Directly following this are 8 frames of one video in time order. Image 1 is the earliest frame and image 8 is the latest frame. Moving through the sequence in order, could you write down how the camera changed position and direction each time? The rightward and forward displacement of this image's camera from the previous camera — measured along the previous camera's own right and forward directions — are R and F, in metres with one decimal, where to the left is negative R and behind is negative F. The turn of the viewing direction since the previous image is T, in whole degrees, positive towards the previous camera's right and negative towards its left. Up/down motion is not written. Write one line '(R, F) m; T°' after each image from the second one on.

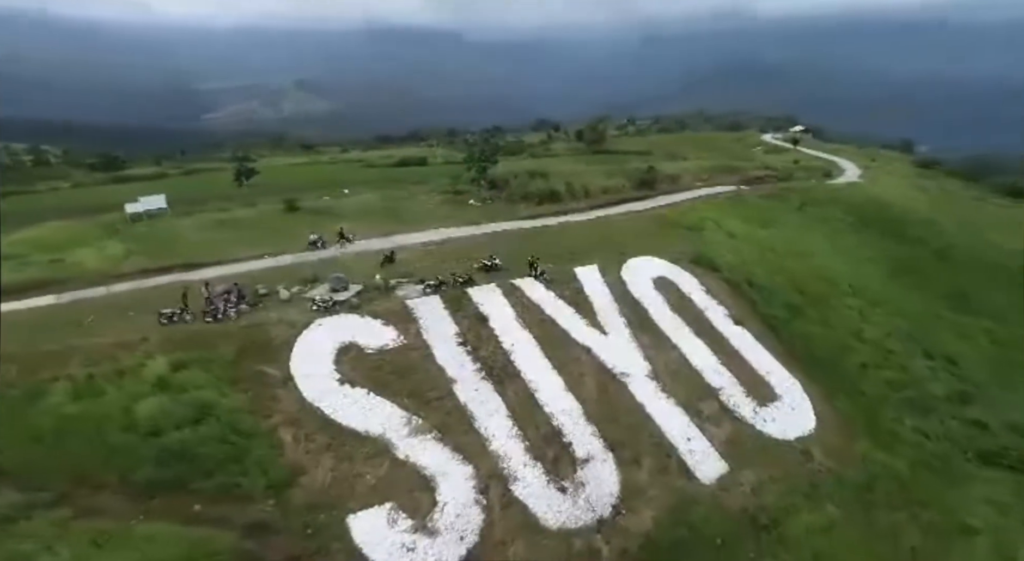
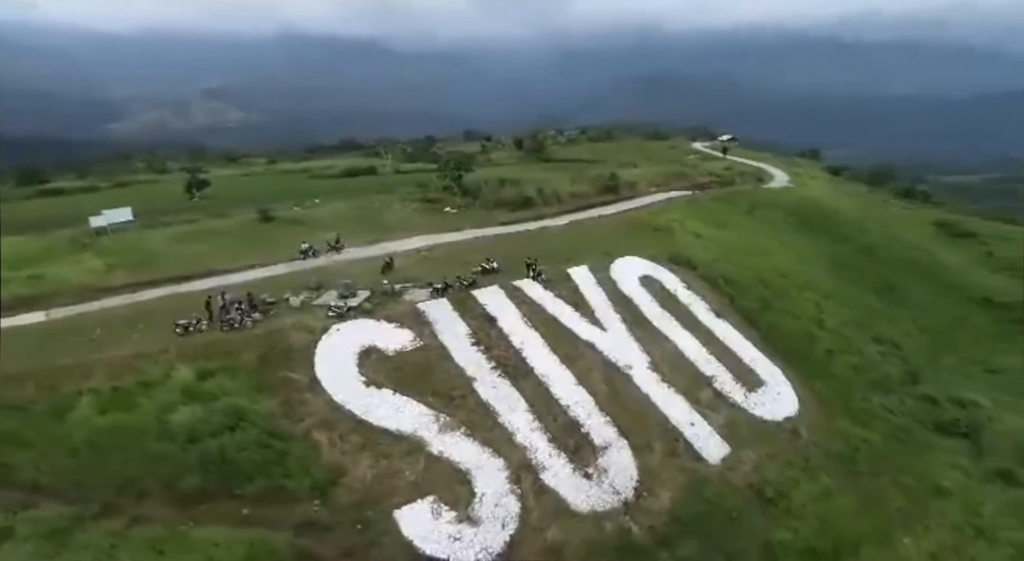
(-3.2, -0.9) m; +6°
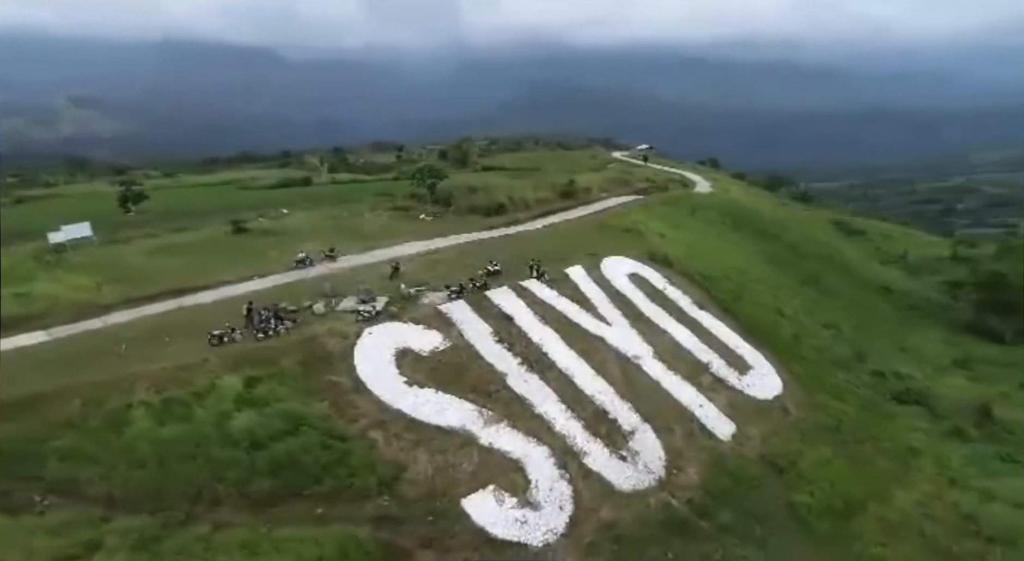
(-4.6, -0.8) m; +7°
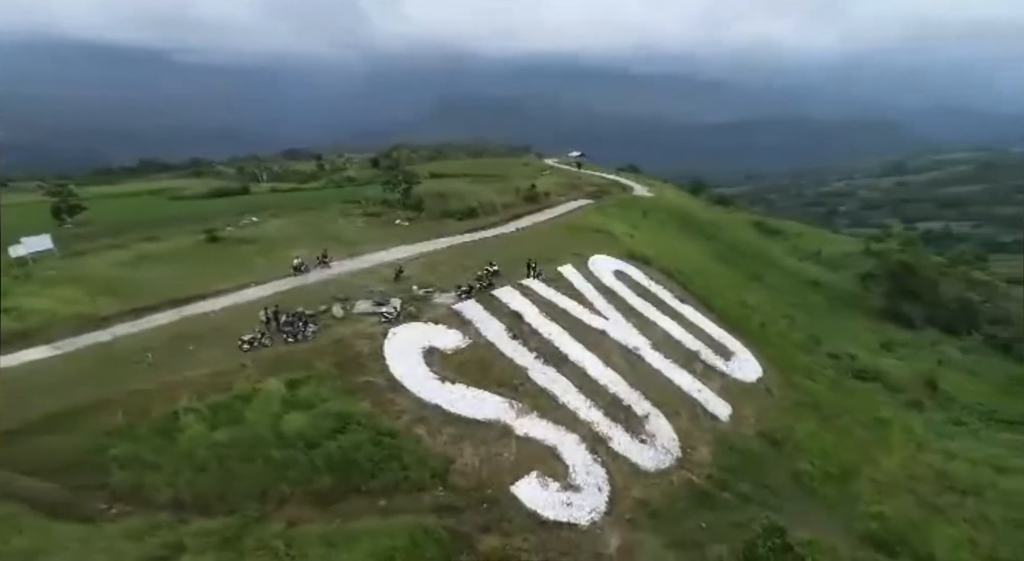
(-3.9, -0.8) m; +6°
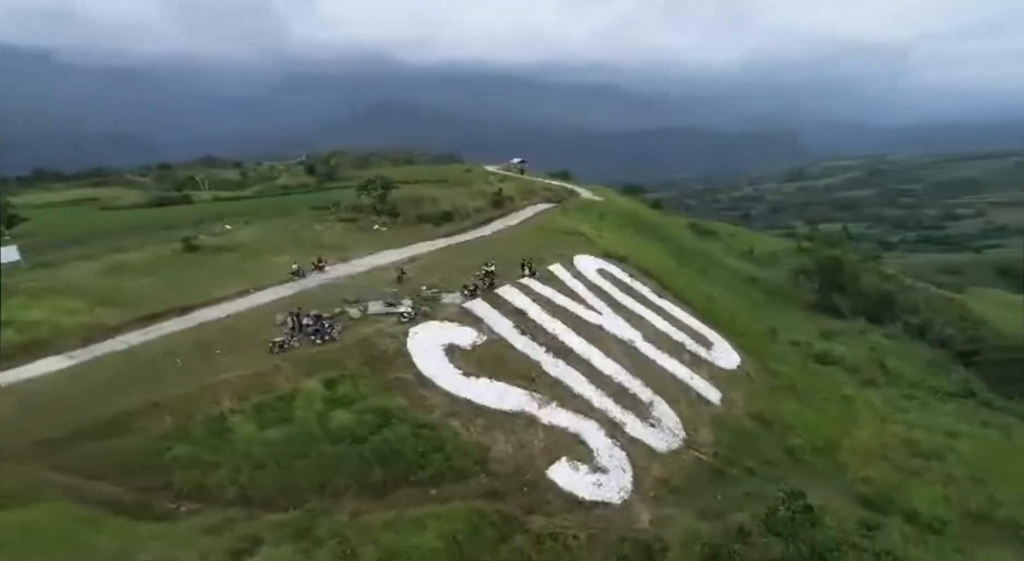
(-3.4, -1.0) m; +6°
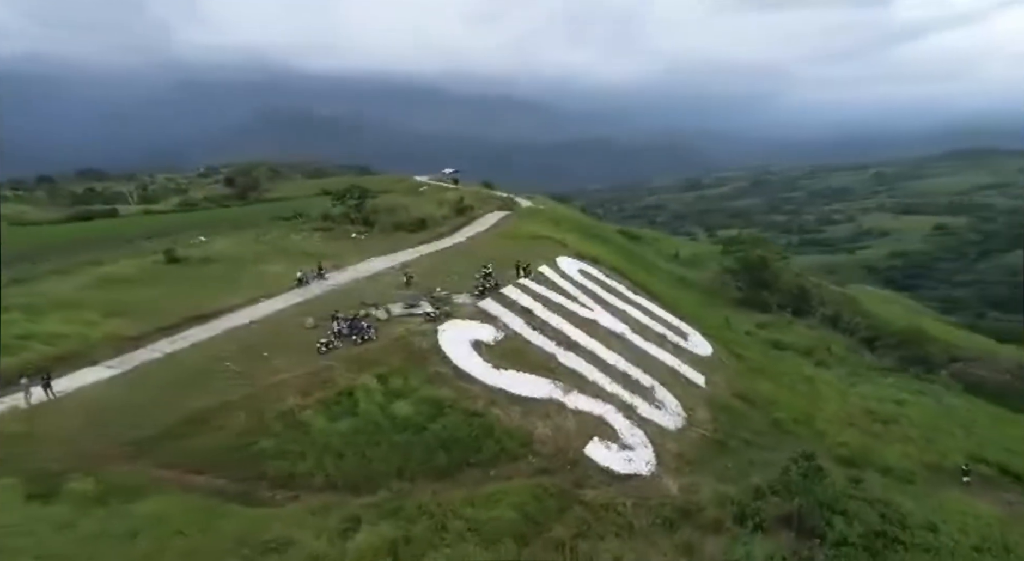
(-4.4, -1.7) m; +7°
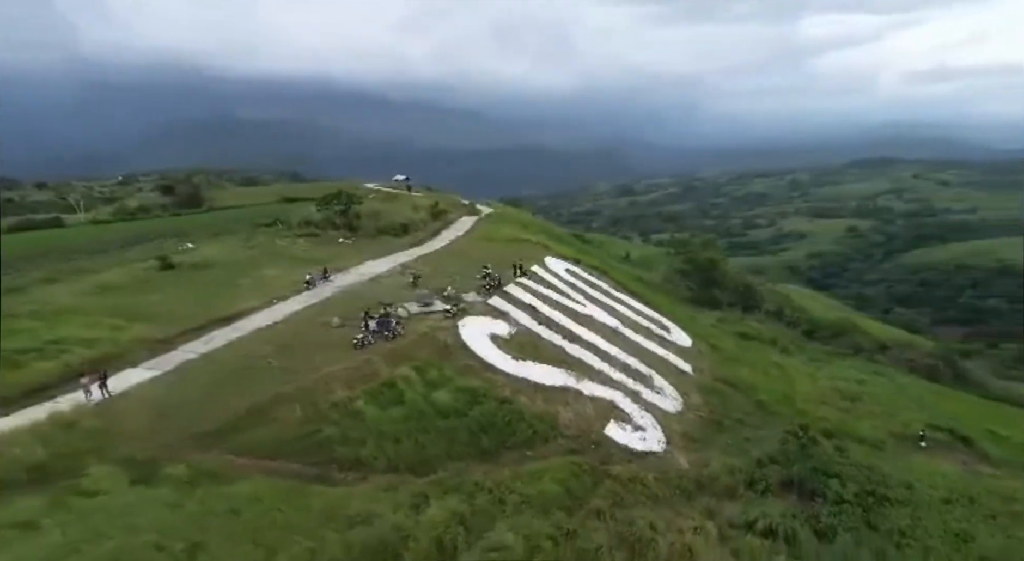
(-3.2, -1.7) m; +5°
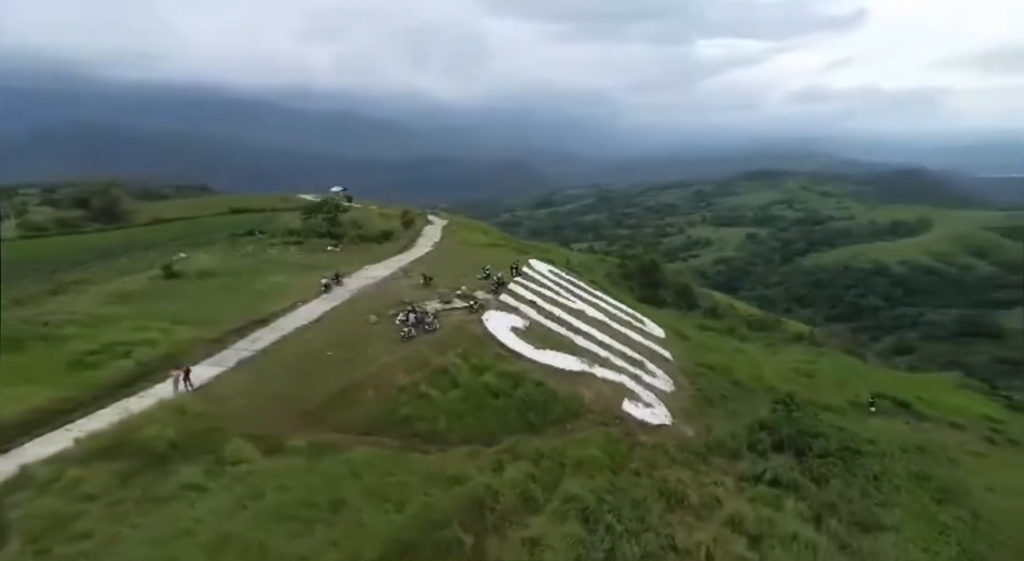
(-4.3, -2.7) m; +6°
